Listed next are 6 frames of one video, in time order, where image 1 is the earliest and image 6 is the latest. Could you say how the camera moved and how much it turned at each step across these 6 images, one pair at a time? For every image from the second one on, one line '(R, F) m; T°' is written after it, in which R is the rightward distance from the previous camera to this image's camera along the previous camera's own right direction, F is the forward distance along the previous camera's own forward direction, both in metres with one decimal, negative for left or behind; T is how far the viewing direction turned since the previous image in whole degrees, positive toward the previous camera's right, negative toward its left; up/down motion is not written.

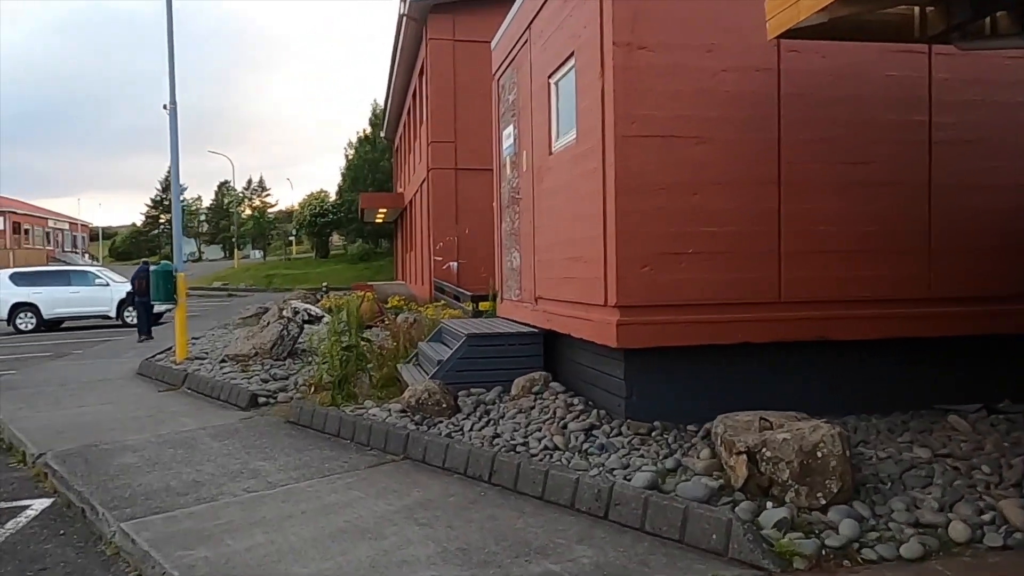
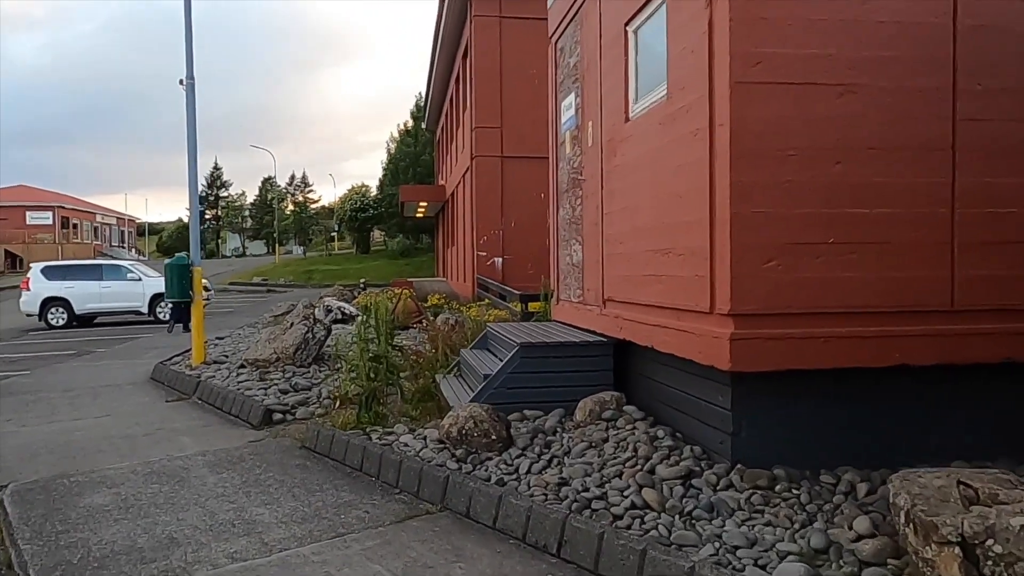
(-0.2, +1.4) m; -3°
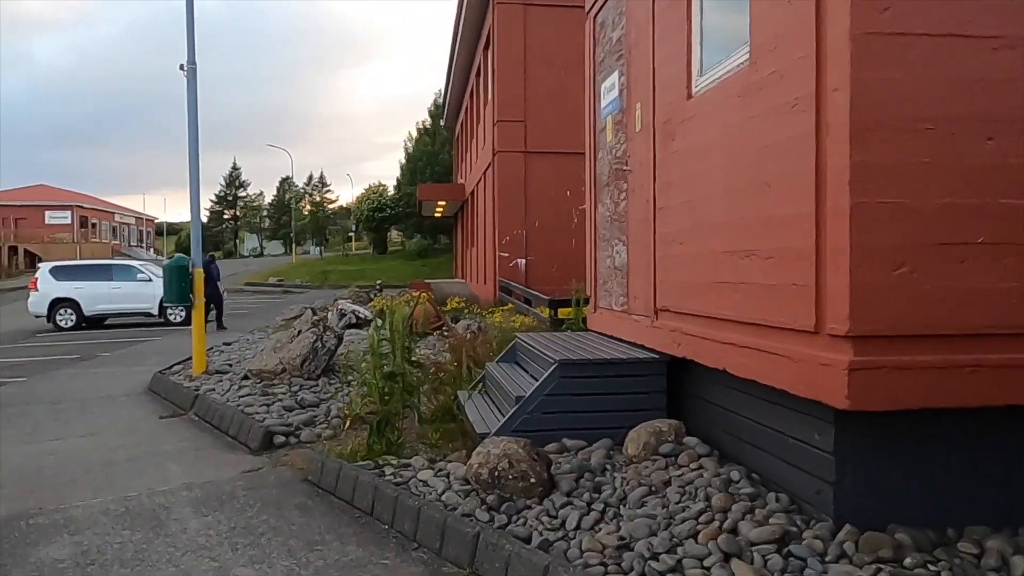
(-0.1, +0.9) m; -1°
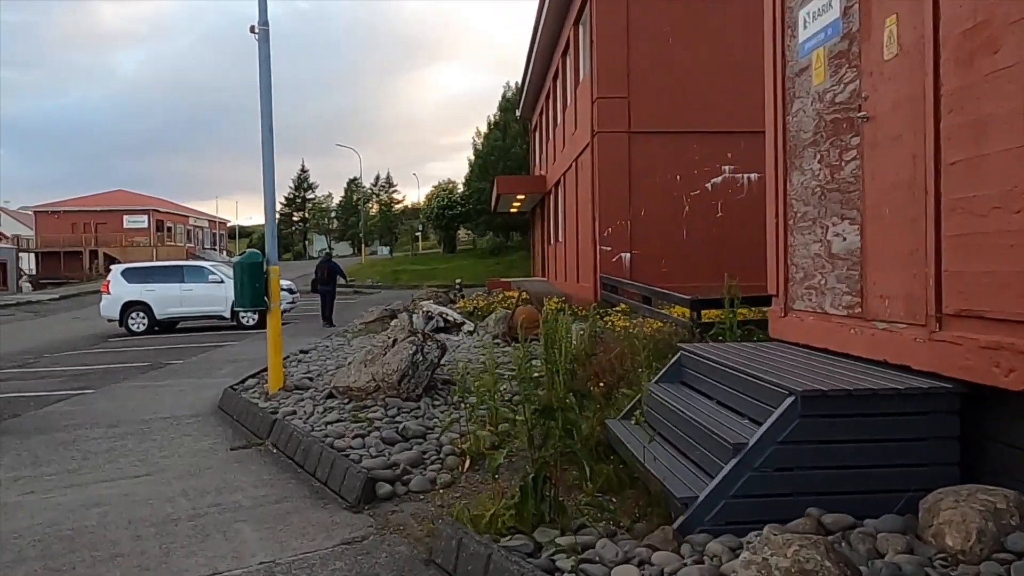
(-0.7, +1.6) m; -5°
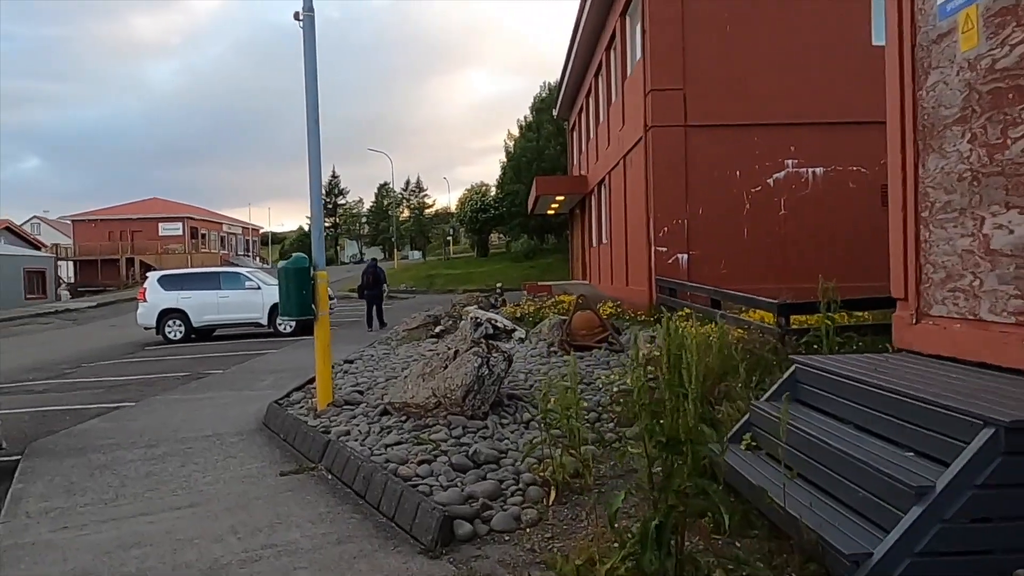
(-0.4, +0.7) m; -2°
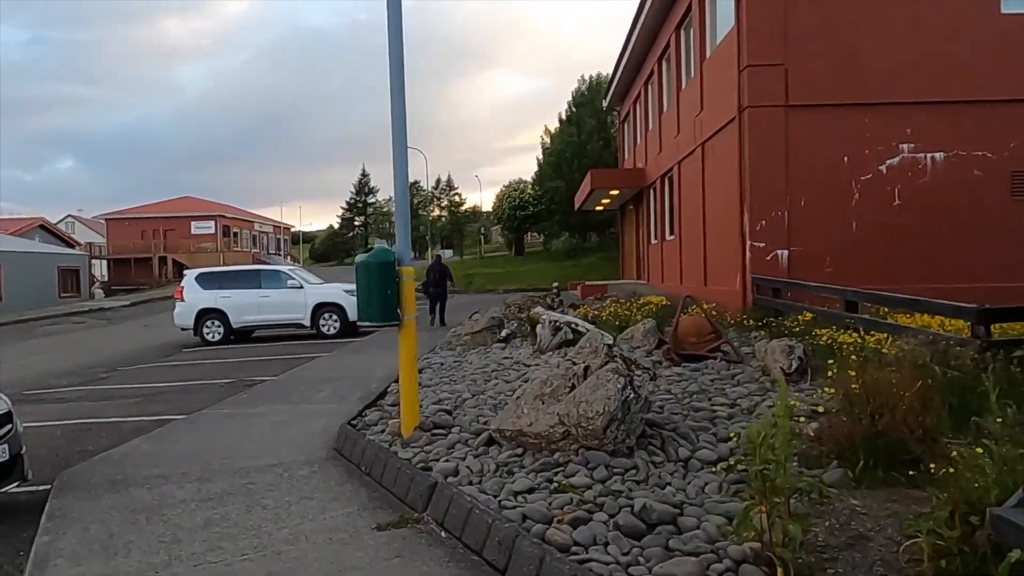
(-0.8, +1.3) m; -2°
